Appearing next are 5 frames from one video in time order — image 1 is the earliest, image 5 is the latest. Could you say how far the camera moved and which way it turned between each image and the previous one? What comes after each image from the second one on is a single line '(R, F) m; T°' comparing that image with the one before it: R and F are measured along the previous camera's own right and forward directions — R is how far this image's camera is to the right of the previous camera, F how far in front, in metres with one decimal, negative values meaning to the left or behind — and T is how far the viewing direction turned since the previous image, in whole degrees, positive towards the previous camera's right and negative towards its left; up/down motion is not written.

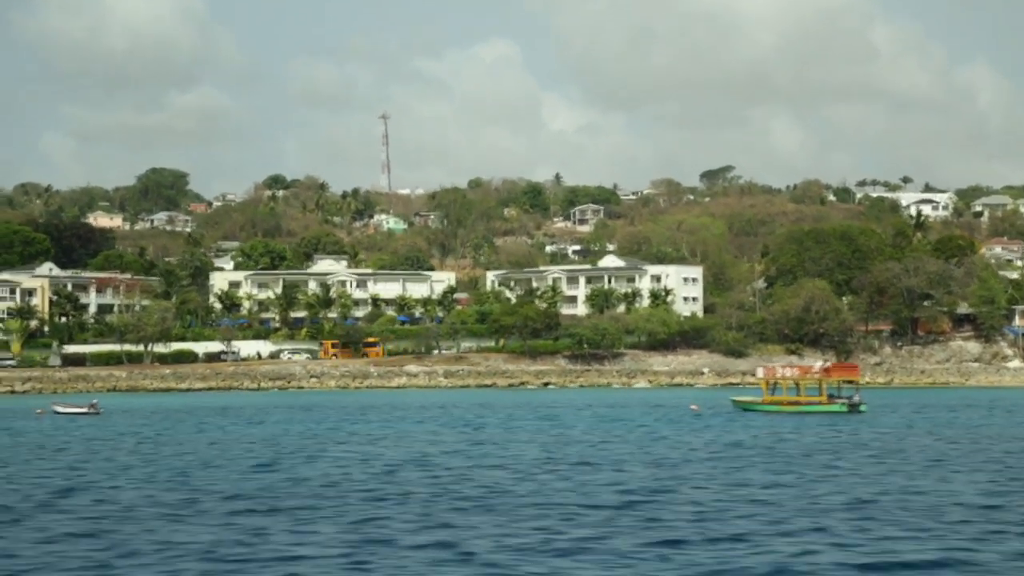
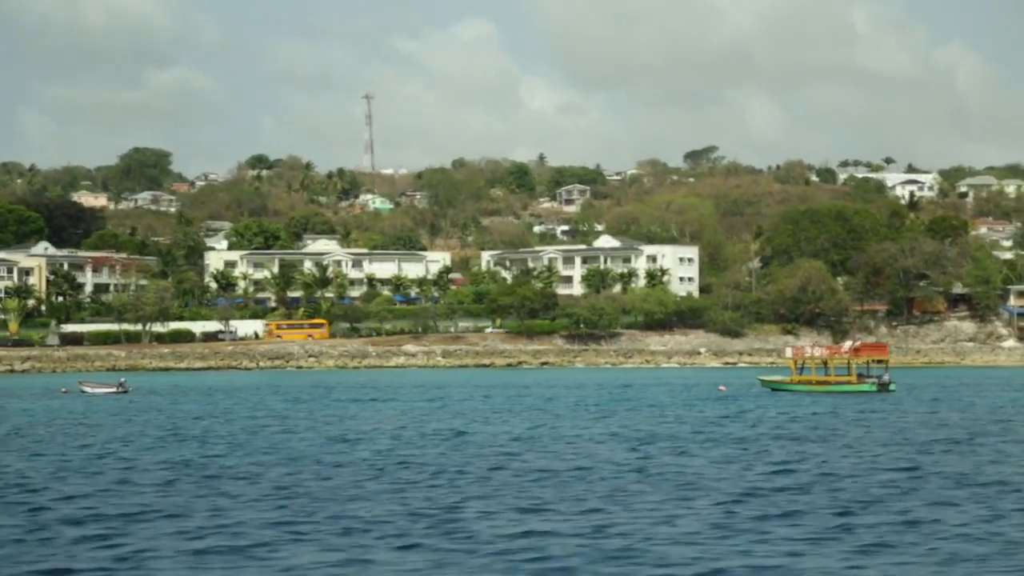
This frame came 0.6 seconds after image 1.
(-0.7, 0.0) m; +1°
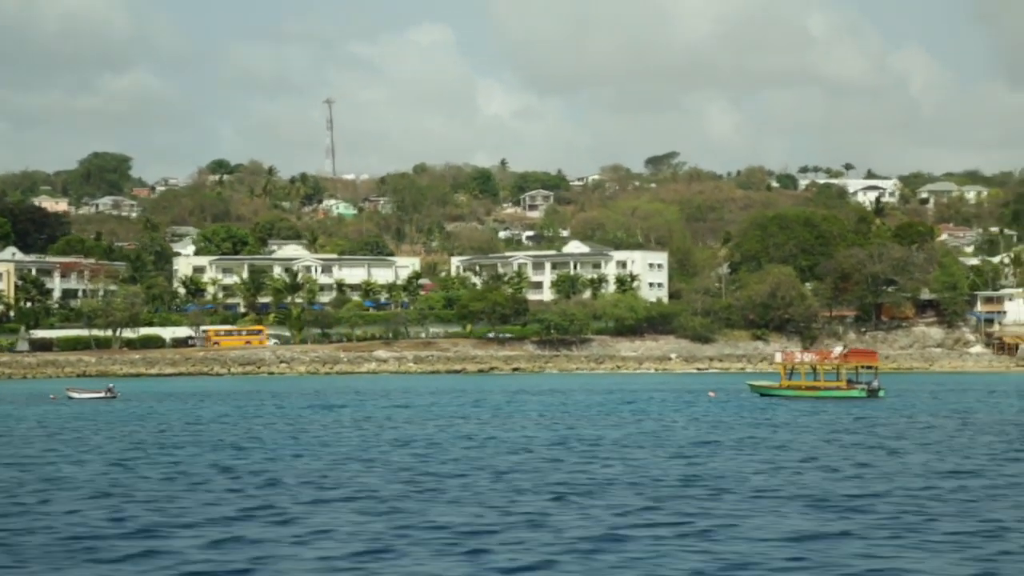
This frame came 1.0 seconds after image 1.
(-0.4, 0.0) m; +1°
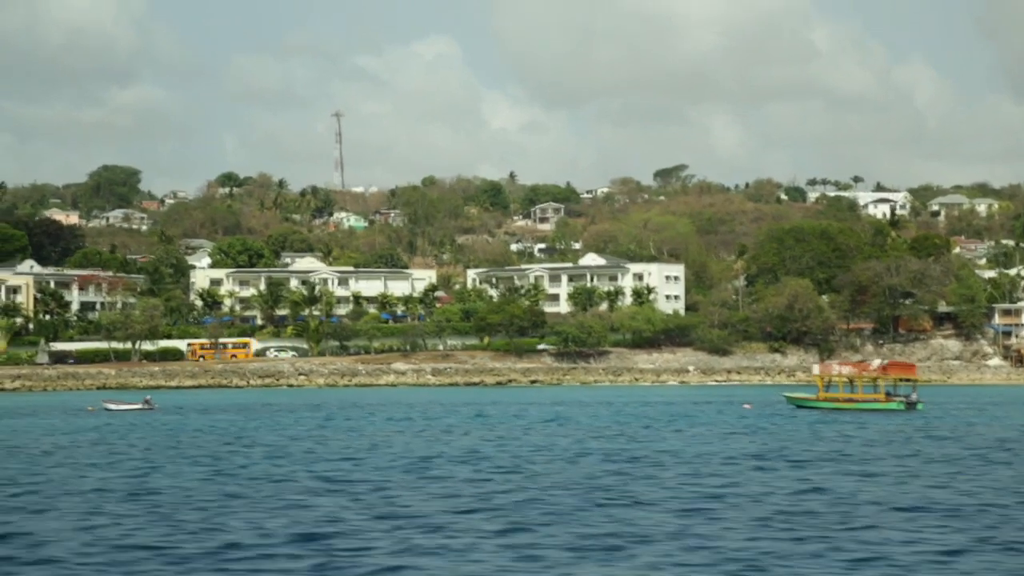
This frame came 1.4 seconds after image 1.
(-0.4, 0.0) m; 0°
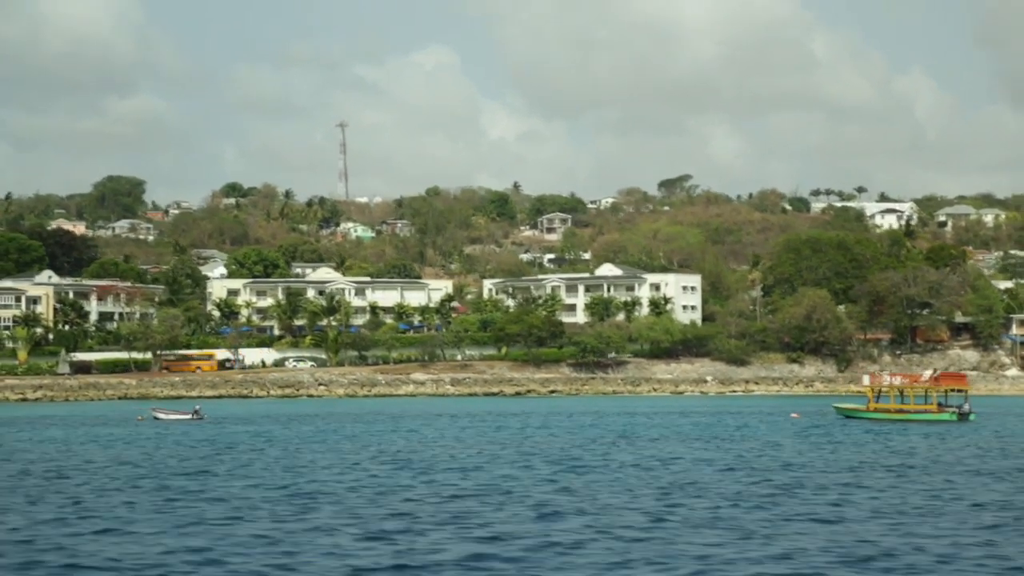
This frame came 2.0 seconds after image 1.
(-0.7, 0.0) m; 0°
